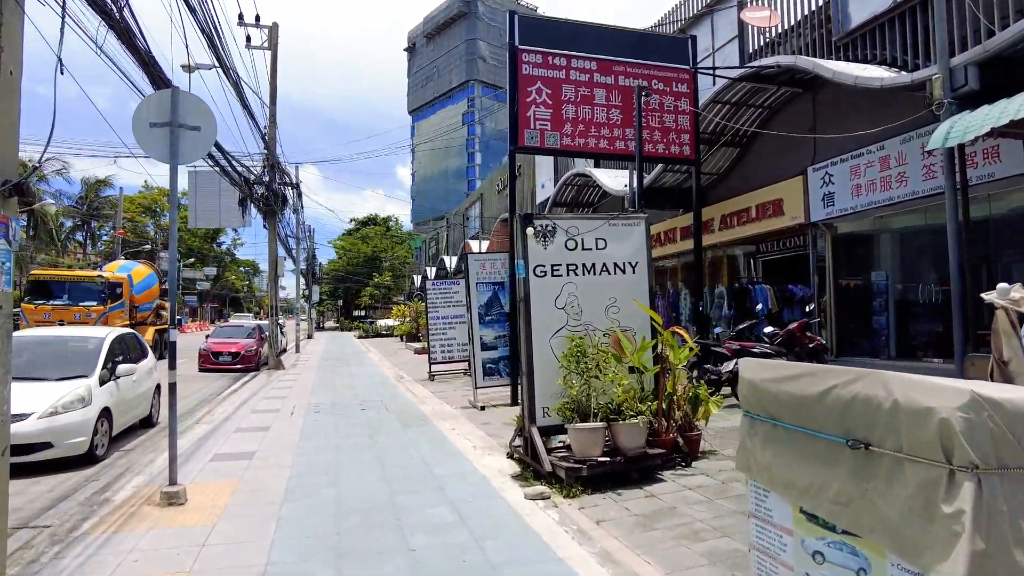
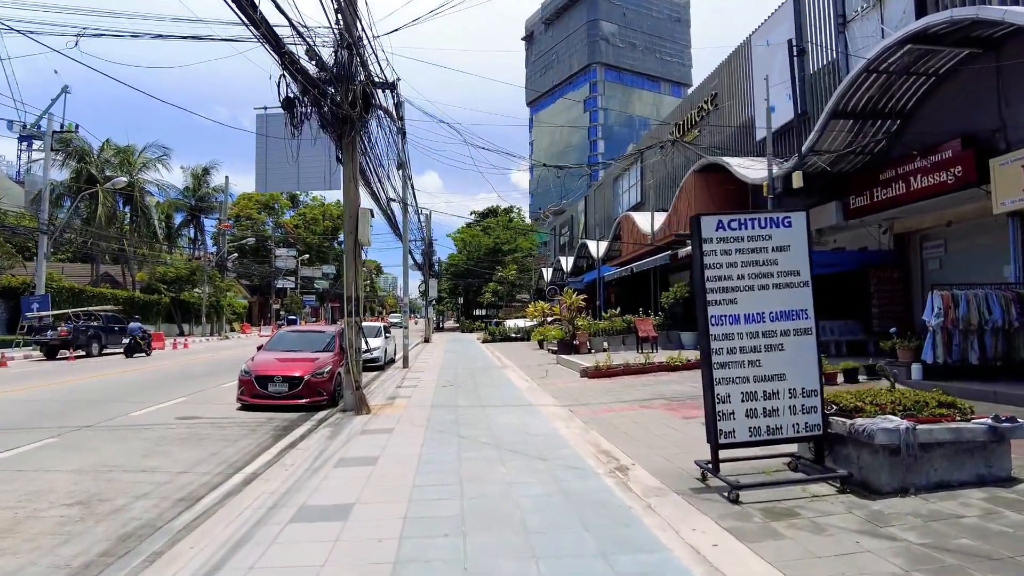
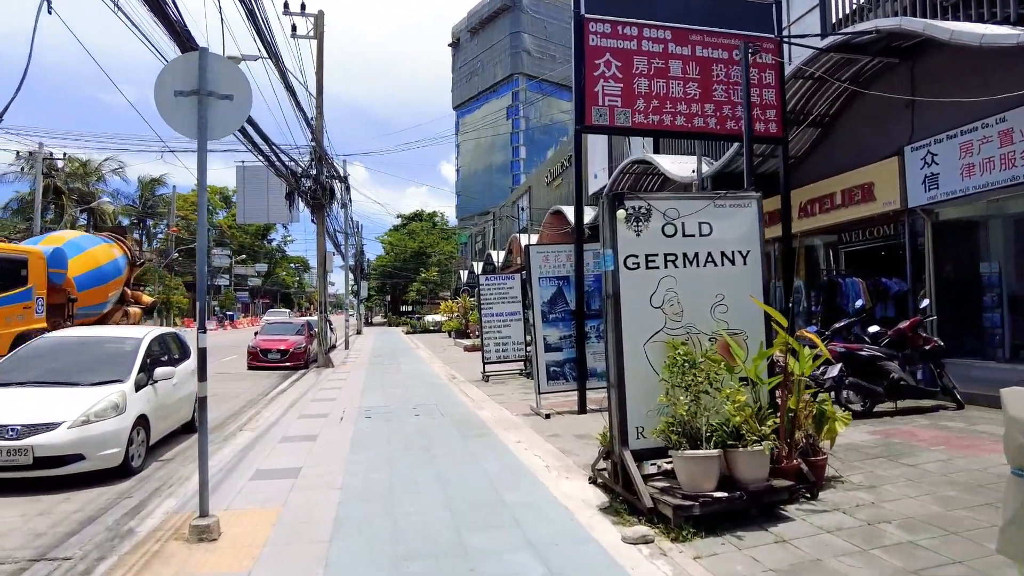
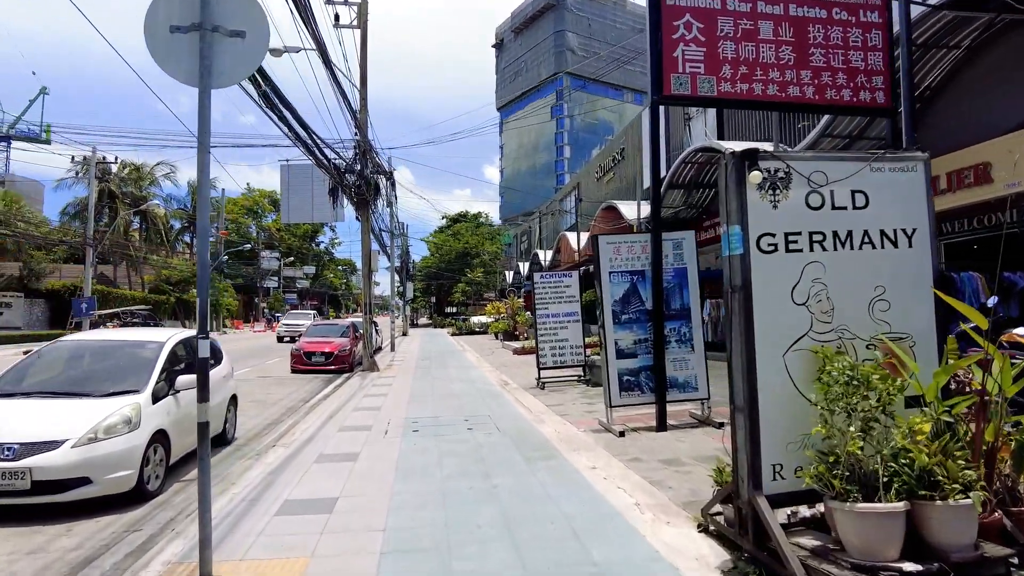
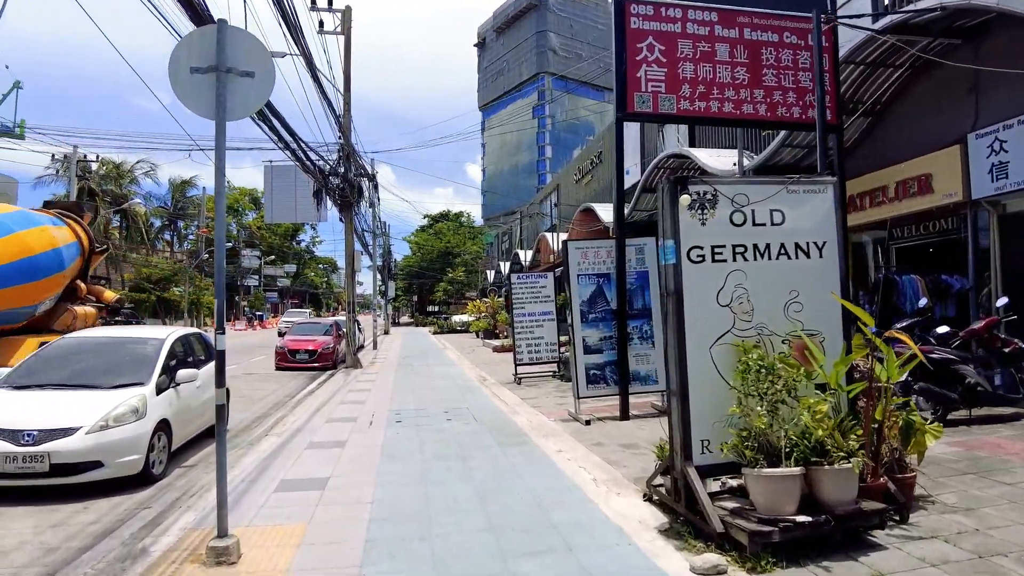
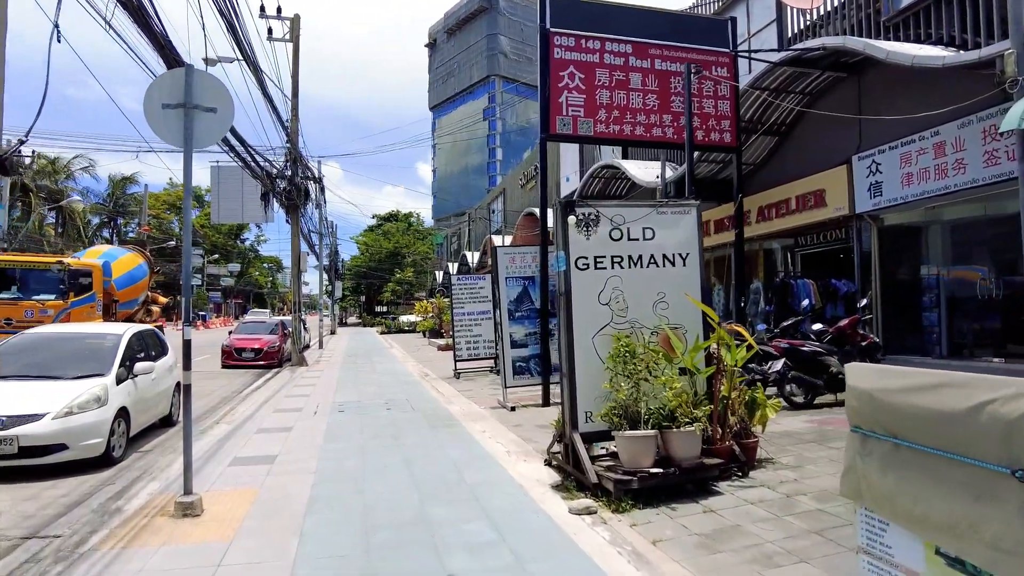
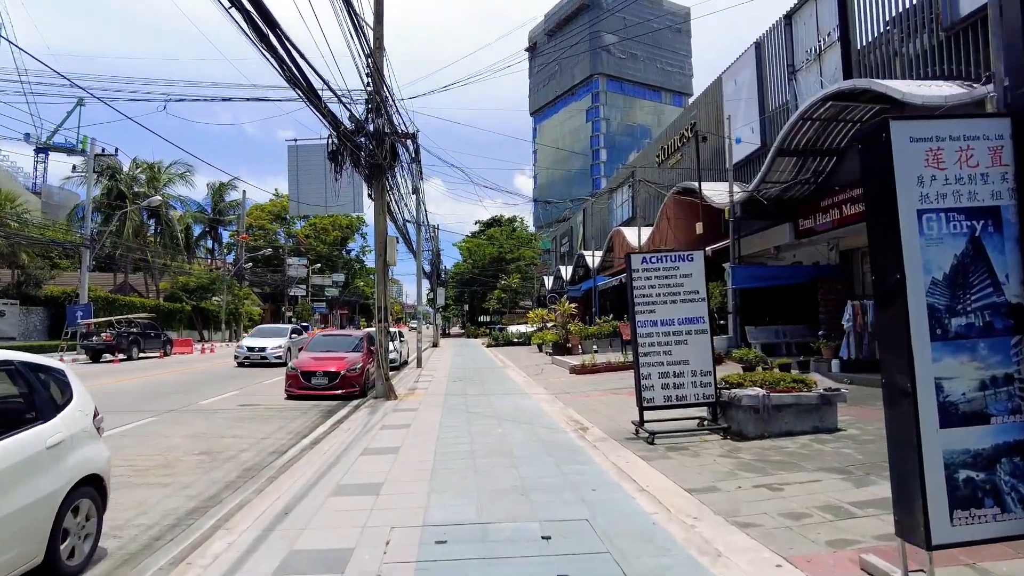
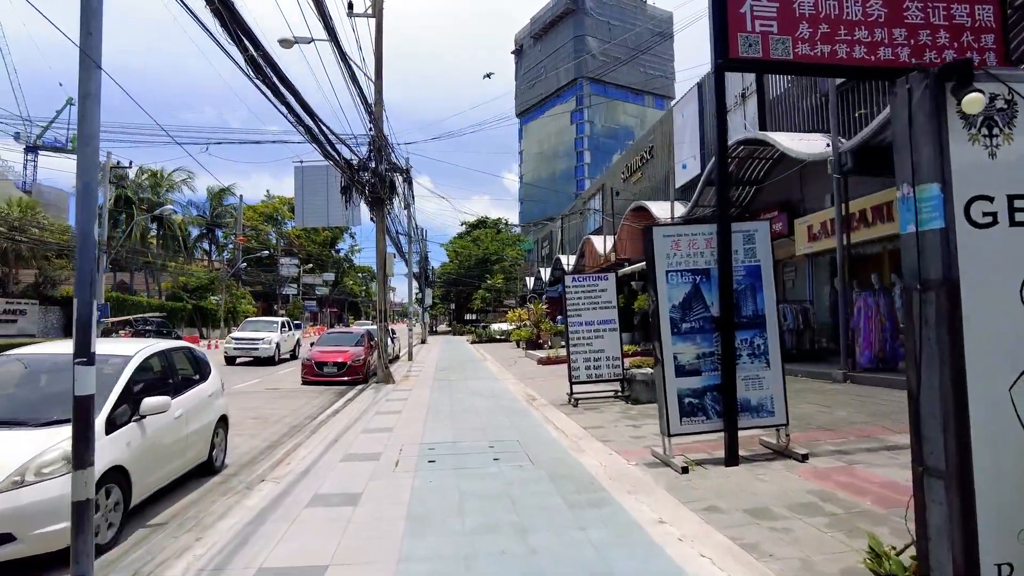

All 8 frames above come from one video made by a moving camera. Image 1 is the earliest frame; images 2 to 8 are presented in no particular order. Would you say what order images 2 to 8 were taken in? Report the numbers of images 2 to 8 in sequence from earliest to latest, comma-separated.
6, 3, 5, 4, 8, 7, 2
